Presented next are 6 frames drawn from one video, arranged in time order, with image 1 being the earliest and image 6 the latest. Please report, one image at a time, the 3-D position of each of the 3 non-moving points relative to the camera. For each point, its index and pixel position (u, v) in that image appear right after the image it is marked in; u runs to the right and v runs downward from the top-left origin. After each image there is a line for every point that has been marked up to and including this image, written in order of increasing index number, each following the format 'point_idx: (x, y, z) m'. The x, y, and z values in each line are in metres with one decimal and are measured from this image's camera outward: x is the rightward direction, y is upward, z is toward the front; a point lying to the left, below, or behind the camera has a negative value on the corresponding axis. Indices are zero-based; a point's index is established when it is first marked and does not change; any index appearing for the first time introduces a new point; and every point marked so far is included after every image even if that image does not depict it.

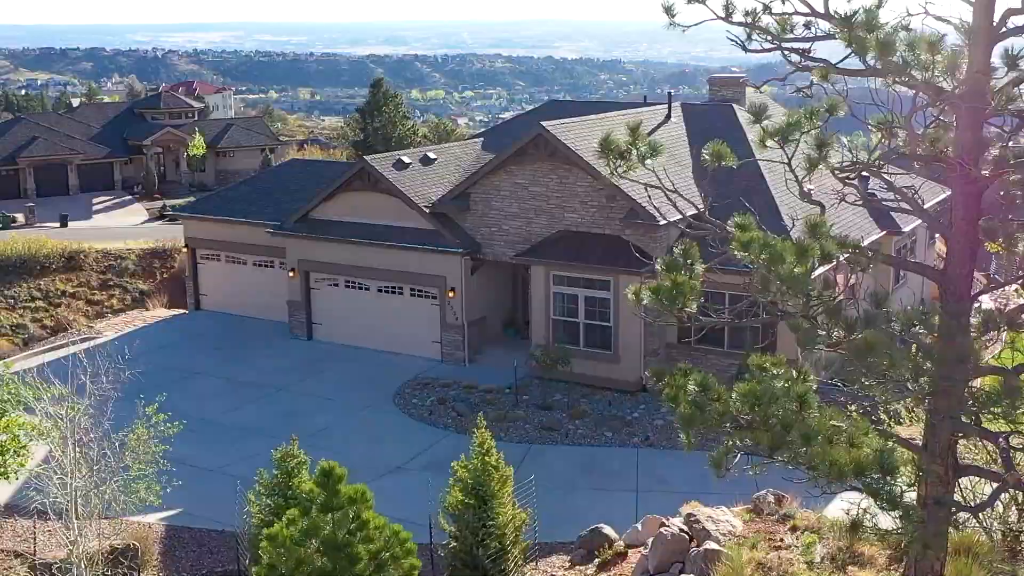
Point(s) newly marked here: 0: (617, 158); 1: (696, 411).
0: (+0.8, +1.0, +7.6) m
1: (+1.1, -0.7, +5.7) m
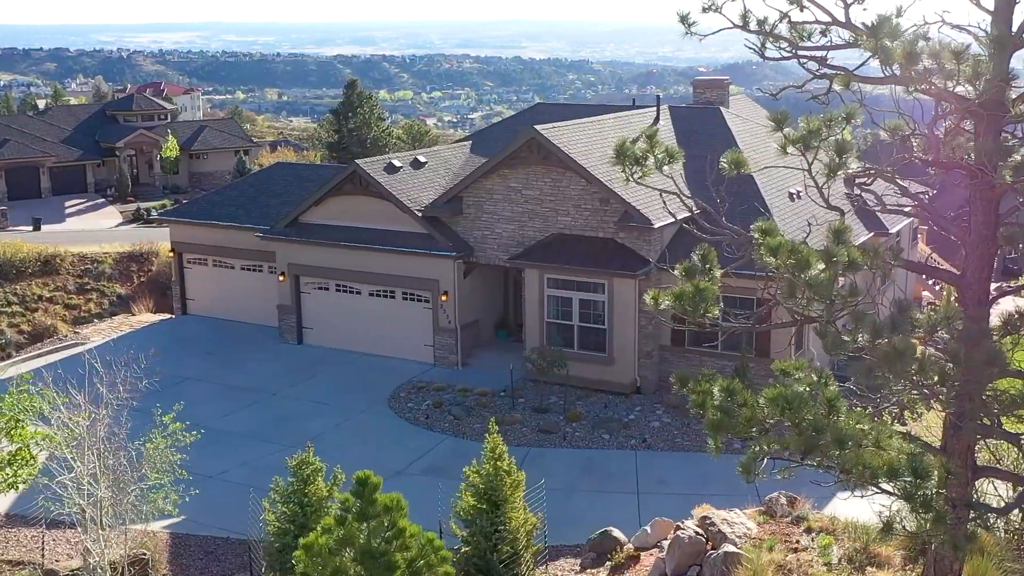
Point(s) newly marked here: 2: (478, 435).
0: (+1.0, +1.0, +7.6) m
1: (+1.3, -0.8, +5.8) m
2: (-0.6, -2.4, +15.6) m
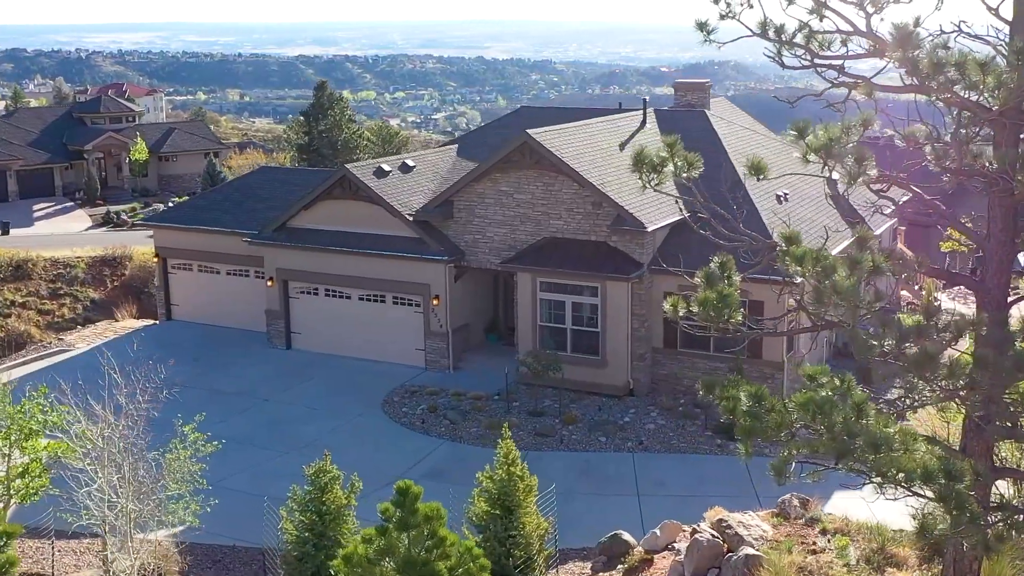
0: (+1.1, +0.9, +7.7) m
1: (+1.5, -0.8, +5.8) m
2: (-0.6, -2.5, +15.7) m
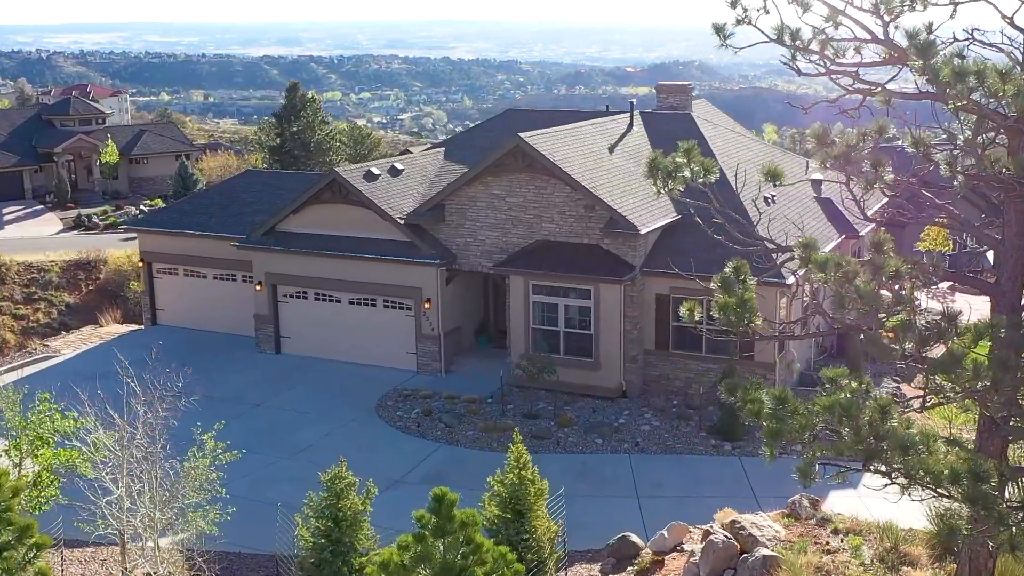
0: (+1.2, +0.9, +7.8) m
1: (+1.7, -0.9, +5.9) m
2: (-0.7, -2.5, +15.7) m
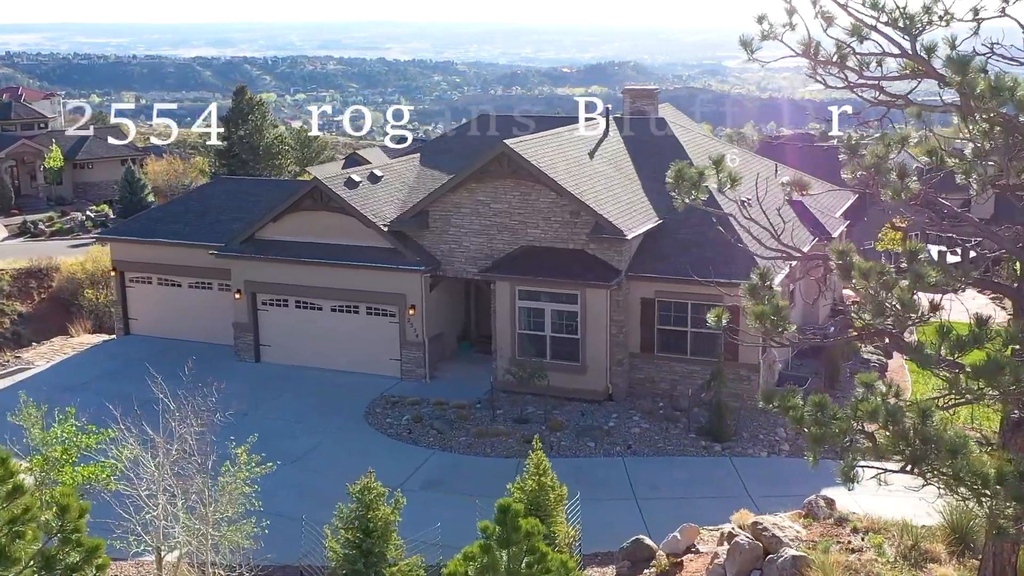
0: (+1.4, +0.8, +7.9) m
1: (+2.0, -0.9, +6.1) m
2: (-0.8, -2.7, +15.8) m
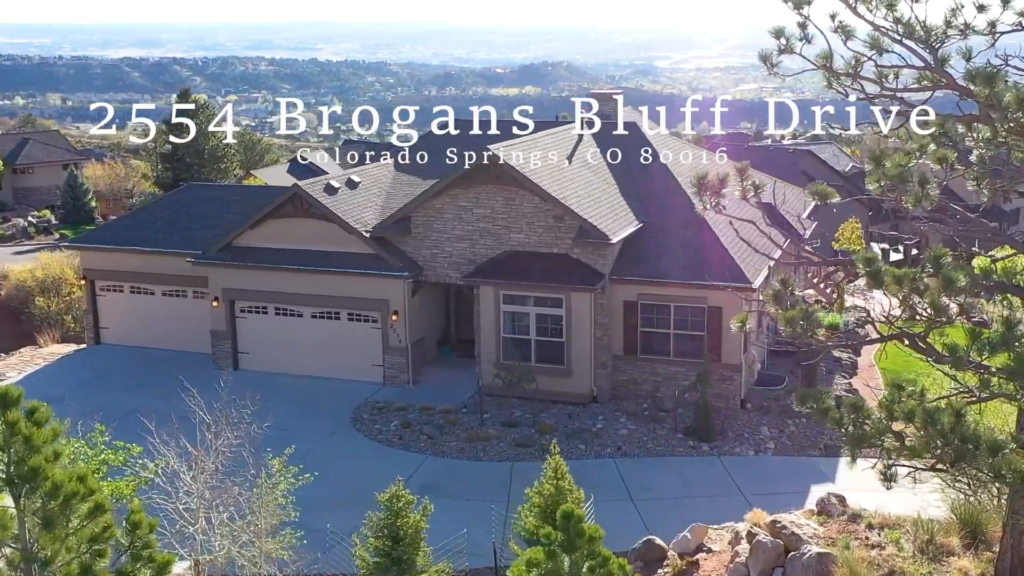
0: (+1.7, +0.8, +8.1) m
1: (+2.3, -0.9, +6.3) m
2: (-0.9, -2.8, +15.9) m
